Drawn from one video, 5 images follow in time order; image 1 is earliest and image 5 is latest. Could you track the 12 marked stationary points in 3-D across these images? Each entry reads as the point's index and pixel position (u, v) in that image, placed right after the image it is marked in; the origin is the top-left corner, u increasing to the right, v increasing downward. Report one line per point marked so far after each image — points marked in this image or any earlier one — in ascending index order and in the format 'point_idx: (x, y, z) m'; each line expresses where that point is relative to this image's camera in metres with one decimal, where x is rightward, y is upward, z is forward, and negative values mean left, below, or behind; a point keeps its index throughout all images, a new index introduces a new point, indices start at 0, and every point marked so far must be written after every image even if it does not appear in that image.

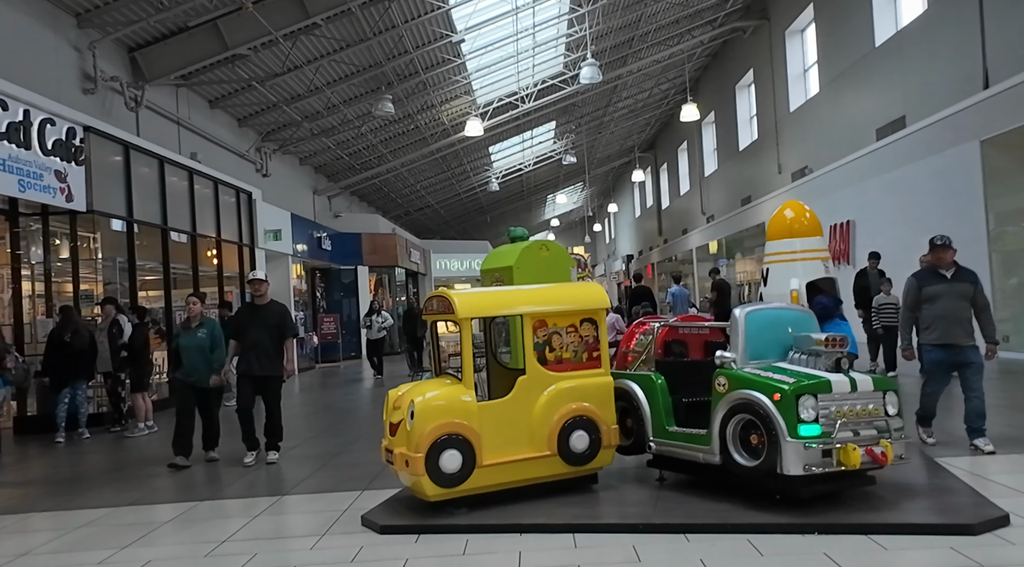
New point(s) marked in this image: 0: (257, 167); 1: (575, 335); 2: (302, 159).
0: (-5.4, +2.4, +16.1) m
1: (+0.4, -0.3, +4.2) m
2: (-5.2, +3.1, +19.1) m
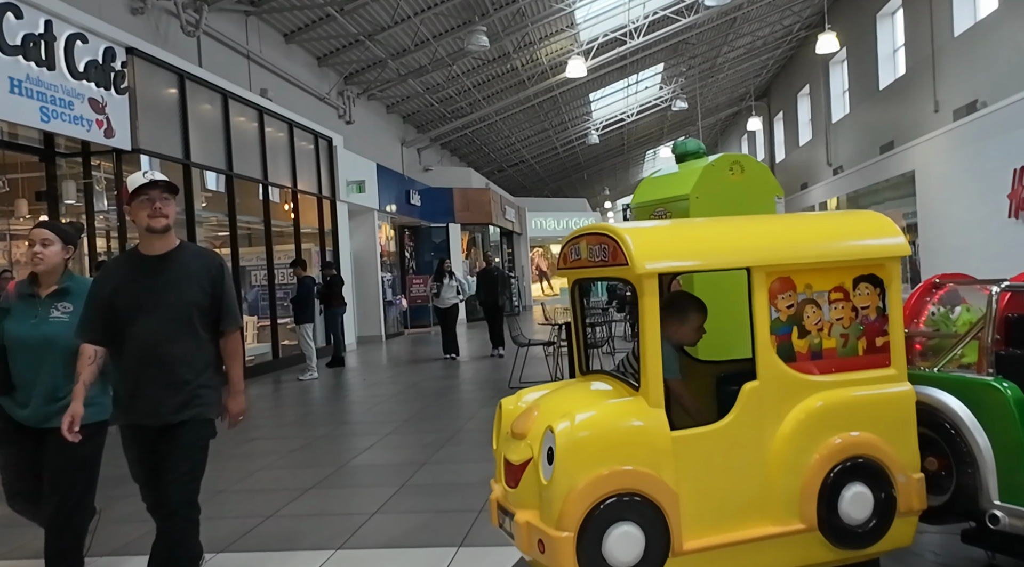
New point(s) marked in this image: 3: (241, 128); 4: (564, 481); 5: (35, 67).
0: (-3.3, +3.2, +14.6) m
1: (+1.0, -0.1, +2.3) m
2: (-2.8, +4.1, +17.5) m
3: (-3.6, +2.1, +10.3) m
4: (+0.1, -0.5, +2.0) m
5: (-3.9, +1.8, +6.3) m
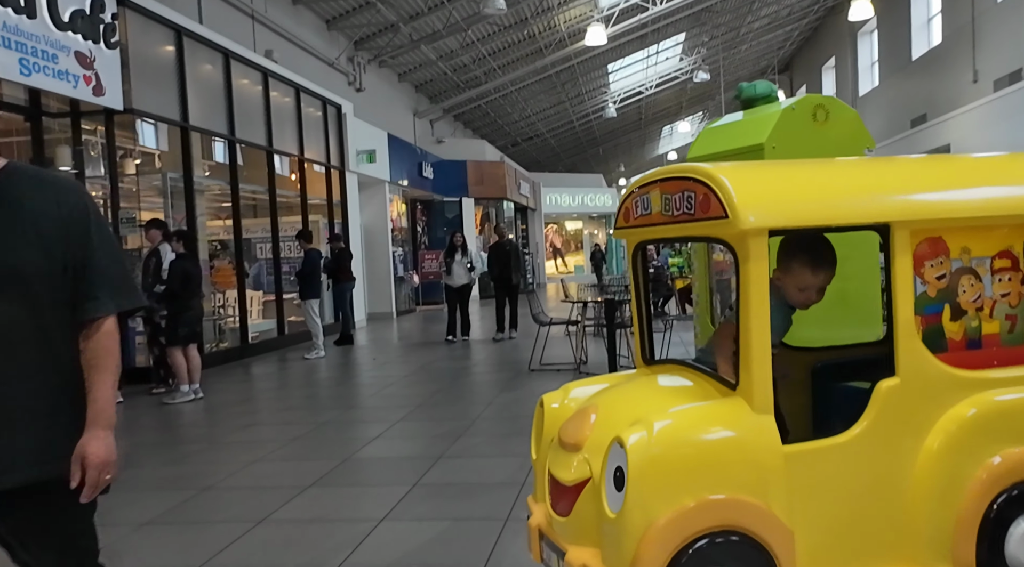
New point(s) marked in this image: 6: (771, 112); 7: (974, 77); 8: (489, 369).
0: (-3.0, +3.7, +14.0) m
1: (+1.1, 0.0, +1.7) m
2: (-2.4, +4.6, +16.9) m
3: (-3.4, +2.4, +9.7) m
4: (+0.2, -0.4, +1.5) m
5: (-3.7, +2.0, +5.8) m
6: (+1.0, +0.6, +2.9) m
7: (+9.7, +4.3, +16.0) m
8: (-0.2, -0.8, +7.2) m
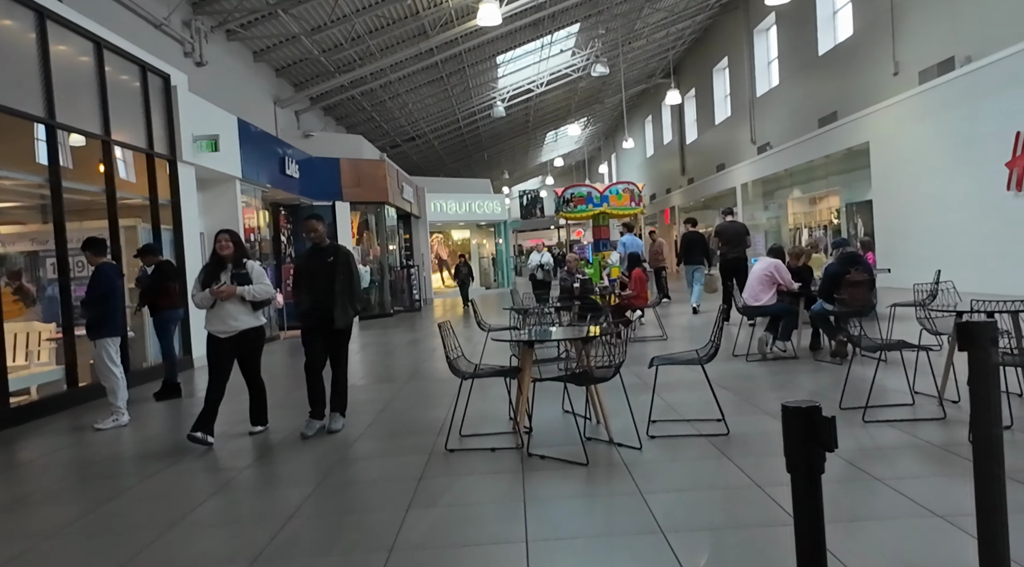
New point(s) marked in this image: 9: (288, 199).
0: (-4.7, +3.4, +10.9) m
1: (+1.4, -0.1, -0.6) m
2: (-4.6, +4.2, +13.9) m
3: (-4.4, +2.2, +6.7) m
4: (+0.6, -0.5, -0.9) m
5: (-4.1, +1.8, +2.7) m
6: (+1.0, +0.6, +0.6) m
7: (+7.5, +4.2, +15.0) m
8: (-0.8, -1.0, +4.6) m
9: (-4.5, +1.7, +15.4) m
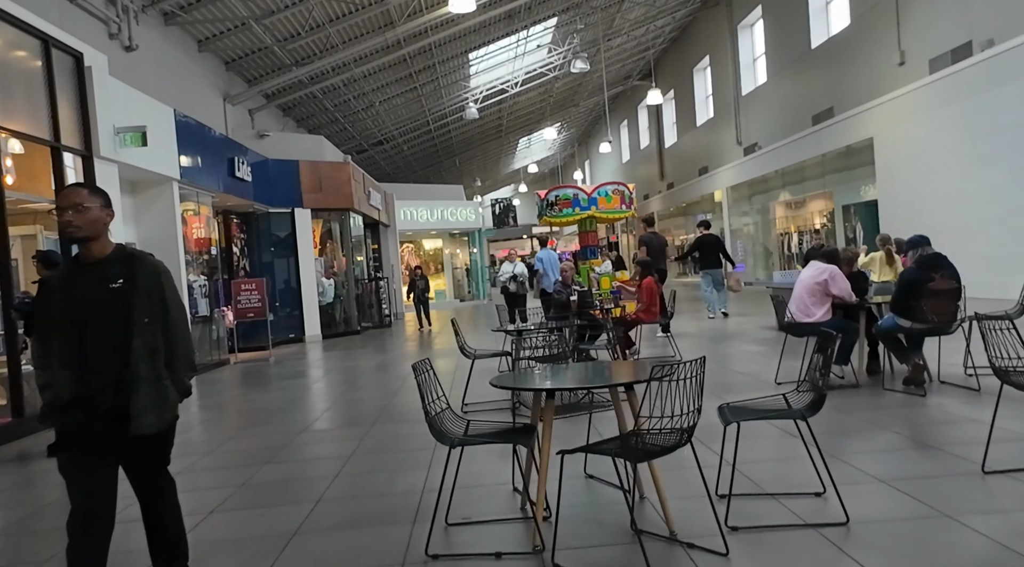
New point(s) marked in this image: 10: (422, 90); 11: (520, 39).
0: (-5.0, +3.1, +9.4) m
1: (+1.6, -0.1, -1.9) m
2: (-5.0, +3.9, +12.3) m
3: (-4.5, +2.0, +5.1) m
4: (+0.8, -0.5, -2.4) m
5: (-4.0, +1.7, +1.1) m
6: (+1.2, +0.5, -0.8) m
7: (+7.1, +4.1, +13.9) m
8: (-0.7, -1.1, +3.2) m
9: (-4.9, +1.4, +13.8) m
10: (-2.3, +5.0, +19.6) m
11: (+0.2, +6.2, +19.4) m
